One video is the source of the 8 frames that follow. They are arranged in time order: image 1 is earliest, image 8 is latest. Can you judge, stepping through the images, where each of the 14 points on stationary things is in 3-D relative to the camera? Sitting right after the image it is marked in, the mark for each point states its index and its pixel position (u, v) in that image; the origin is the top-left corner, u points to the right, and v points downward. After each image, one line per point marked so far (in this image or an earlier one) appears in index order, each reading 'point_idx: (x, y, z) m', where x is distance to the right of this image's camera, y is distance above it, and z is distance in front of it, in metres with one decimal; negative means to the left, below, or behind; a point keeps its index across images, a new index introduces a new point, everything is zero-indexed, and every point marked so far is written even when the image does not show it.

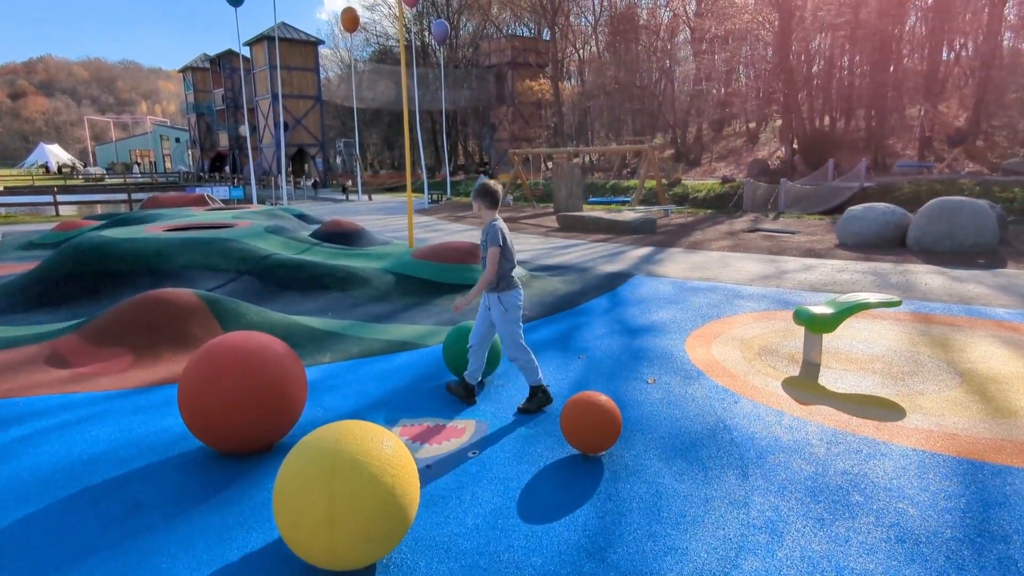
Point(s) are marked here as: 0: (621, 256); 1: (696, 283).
0: (+2.0, +0.6, +11.7) m
1: (+2.6, +0.1, +8.8) m
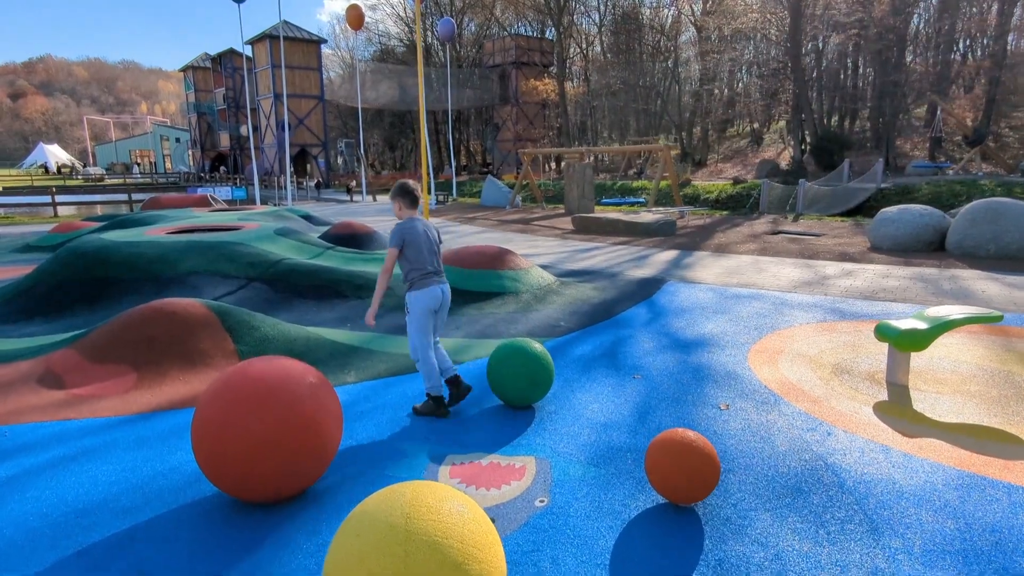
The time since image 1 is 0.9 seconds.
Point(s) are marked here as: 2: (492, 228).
0: (+2.4, +0.5, +11.1) m
1: (+2.9, 0.0, +8.2) m
2: (-0.5, +1.7, +17.6) m
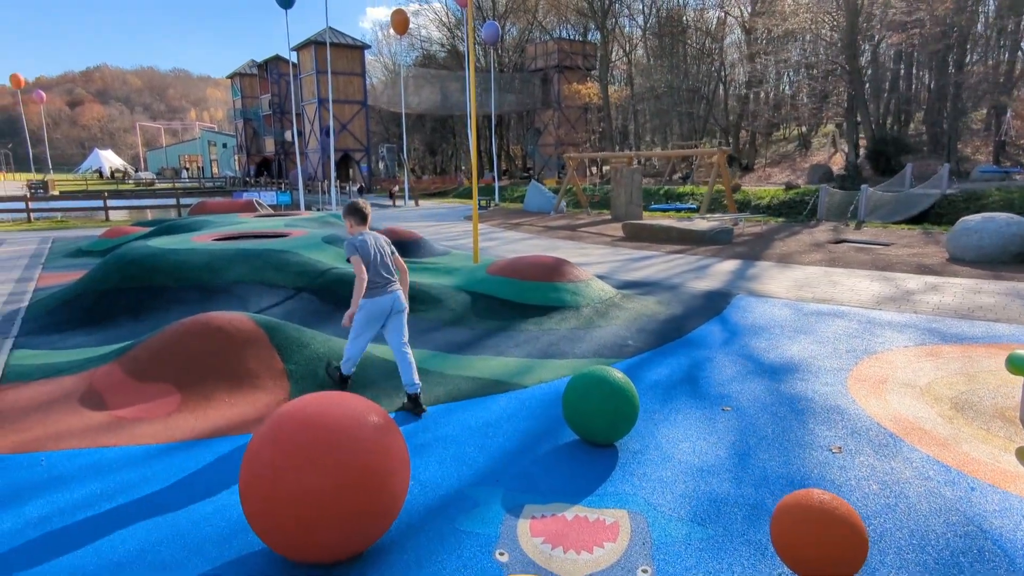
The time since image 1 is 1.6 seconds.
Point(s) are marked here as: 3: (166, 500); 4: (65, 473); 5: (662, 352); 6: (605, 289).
0: (+3.3, +0.3, +10.5) m
1: (+3.6, -0.2, +7.5) m
2: (+0.7, +1.5, +17.1) m
3: (-1.8, -1.1, +3.3) m
4: (-2.5, -1.1, +3.6) m
5: (+1.4, -0.6, +5.7) m
6: (+1.1, 0.0, +7.5) m
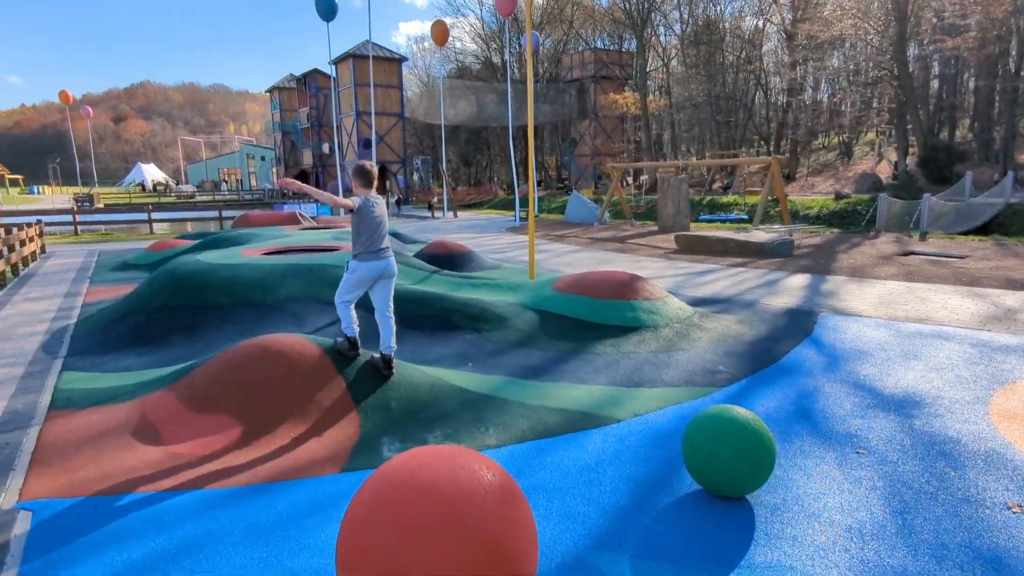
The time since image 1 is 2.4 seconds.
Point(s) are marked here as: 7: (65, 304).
0: (+4.2, 0.0, +9.8) m
1: (+4.4, -0.4, +6.9) m
2: (+1.9, +1.1, +16.6) m
3: (-1.2, -1.2, +2.8) m
4: (-2.0, -1.2, +3.2) m
5: (+2.0, -0.7, +5.1) m
6: (+1.9, -0.2, +6.9) m
7: (-6.6, -0.2, +9.4) m
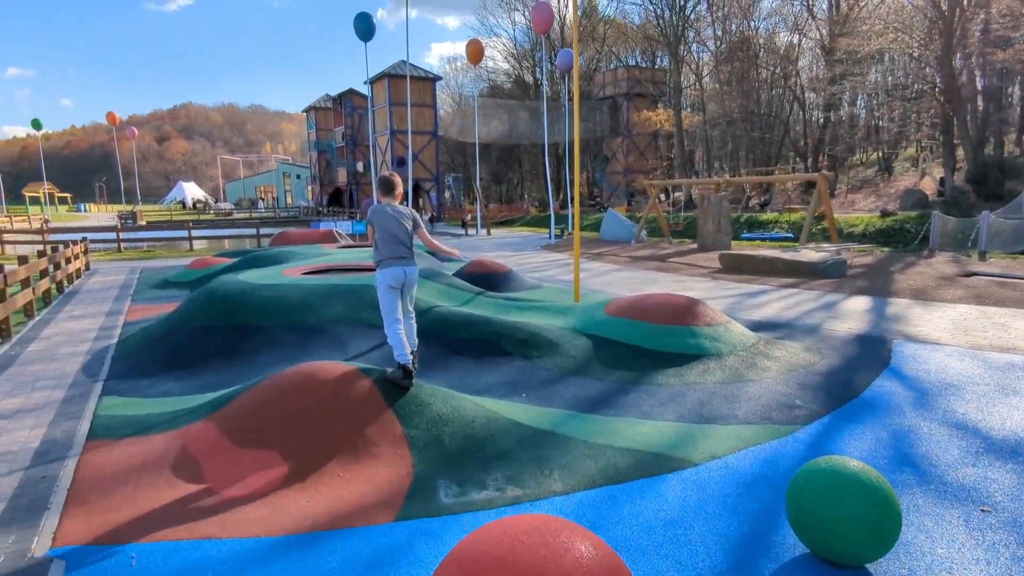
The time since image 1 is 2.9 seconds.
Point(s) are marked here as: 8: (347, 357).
0: (+4.8, -0.3, +9.3) m
1: (+4.9, -0.7, +6.3) m
2: (+2.9, +0.6, +16.2) m
3: (-0.9, -1.3, +2.5) m
4: (-1.6, -1.3, +2.9) m
5: (+2.5, -1.0, +4.7) m
6: (+2.4, -0.5, +6.5) m
7: (-6.0, -0.5, +9.3) m
8: (-1.6, -0.7, +6.2) m
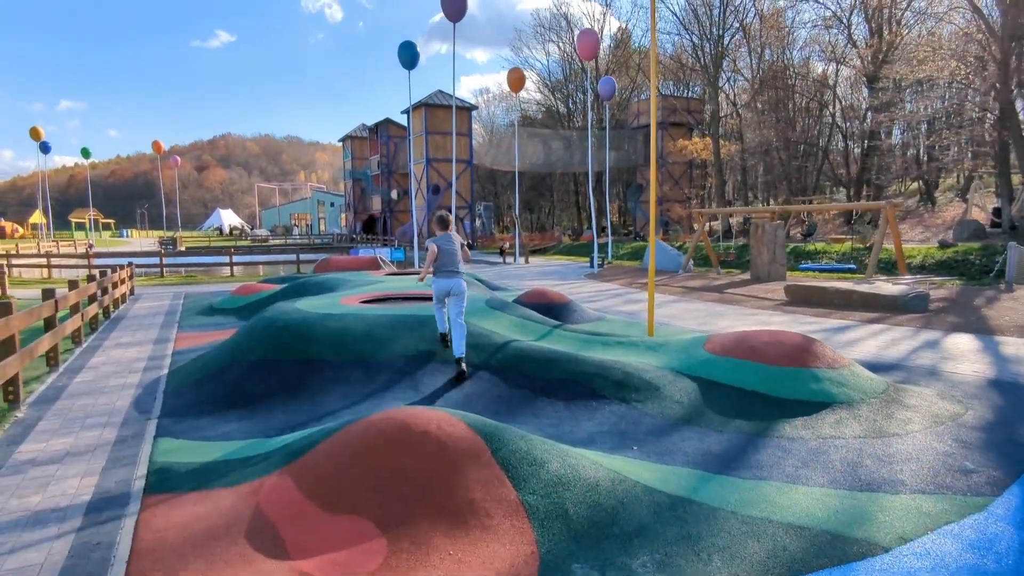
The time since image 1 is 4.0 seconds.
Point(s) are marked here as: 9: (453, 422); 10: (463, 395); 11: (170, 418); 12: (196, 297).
0: (+5.8, -0.8, +8.4) m
1: (+5.7, -1.1, +5.4) m
2: (+4.1, -0.2, +15.4) m
3: (-0.2, -1.5, +1.8) m
4: (-0.9, -1.5, +2.3) m
5: (+3.2, -1.2, +3.9) m
6: (+3.2, -0.8, +5.7) m
7: (-5.0, -0.9, +8.9) m
8: (-0.8, -1.0, +5.5) m
9: (-0.4, -0.8, +3.7) m
10: (-0.5, -0.9, +5.6) m
11: (-3.0, -1.1, +5.5) m
12: (-7.7, -0.2, +15.3) m
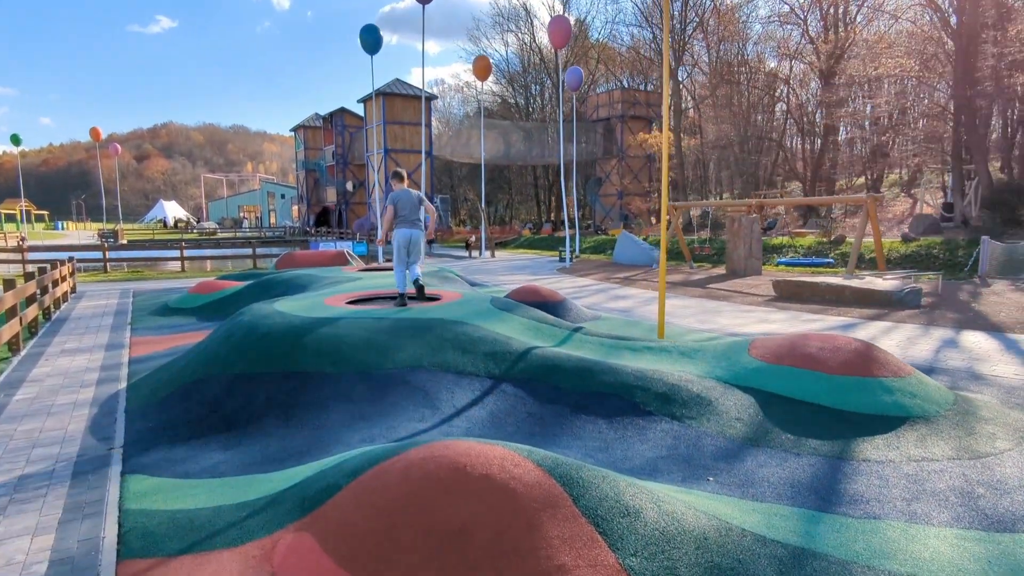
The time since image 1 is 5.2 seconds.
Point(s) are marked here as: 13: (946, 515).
0: (+5.8, -0.8, +8.1) m
1: (+6.0, -1.0, +5.1) m
2: (+3.7, -0.1, +14.9) m
3: (+0.3, -1.5, +1.1) m
4: (-0.4, -1.5, +1.5) m
5: (+3.6, -1.2, +3.4) m
6: (+3.5, -0.8, +5.2) m
7: (-5.0, -0.9, +7.8) m
8: (-0.5, -1.0, +4.7) m
9: (0.0, -0.8, +3.0) m
10: (-0.2, -1.0, +4.8) m
11: (-2.7, -1.2, +4.6) m
12: (-8.1, -0.2, +14.0) m
13: (+2.3, -1.2, +3.4) m
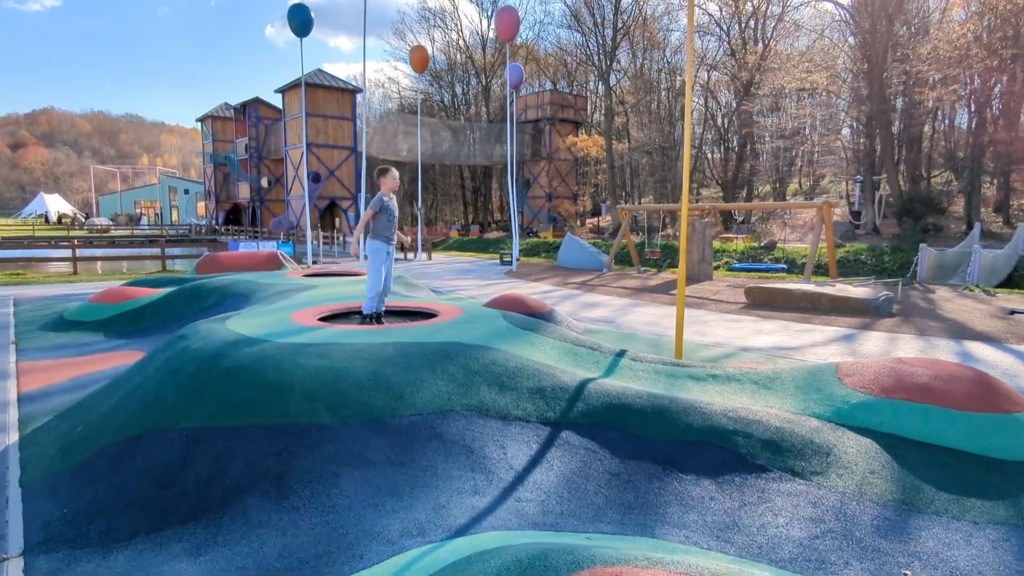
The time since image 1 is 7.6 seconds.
0: (+5.8, -0.9, +7.6) m
1: (+6.3, -1.2, +4.7) m
2: (+2.7, -0.2, +14.1) m
3: (+1.2, -1.6, 0.0) m
4: (+0.5, -1.6, +0.3) m
5: (+4.2, -1.3, +2.7) m
6: (+3.8, -0.9, +4.4) m
7: (-4.9, -1.0, +5.9) m
8: (-0.1, -1.1, +3.5) m
9: (+0.7, -0.9, +1.8) m
10: (+0.2, -1.1, +3.6) m
11: (-2.2, -1.3, +3.0) m
12: (-8.8, -0.3, +11.6) m
13: (+3.0, -1.4, +2.6) m
